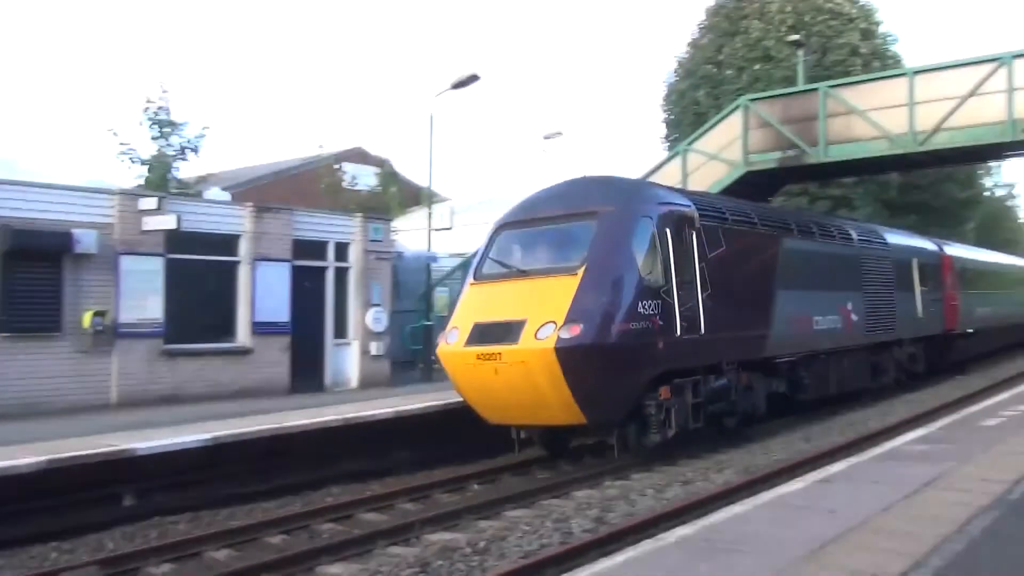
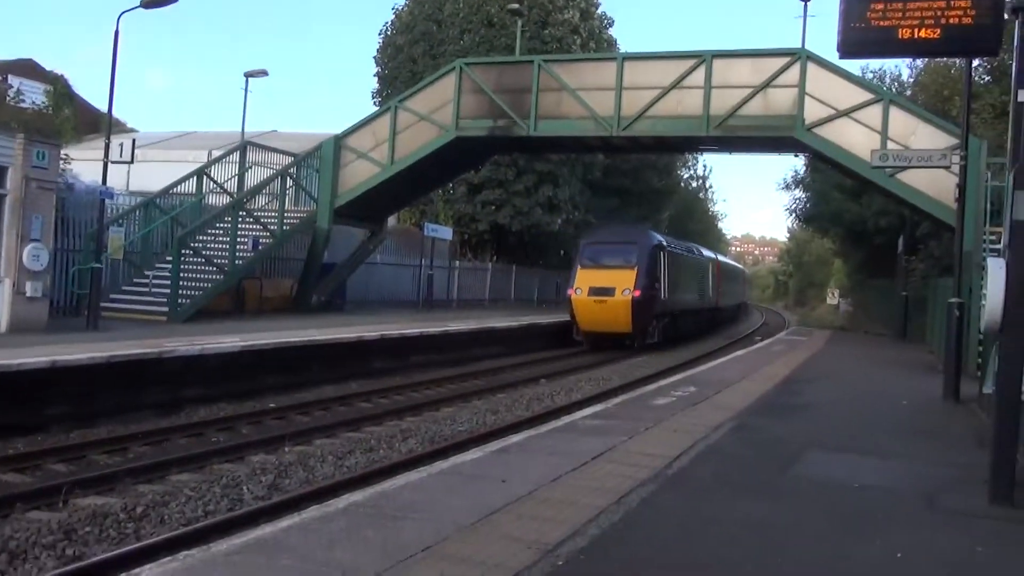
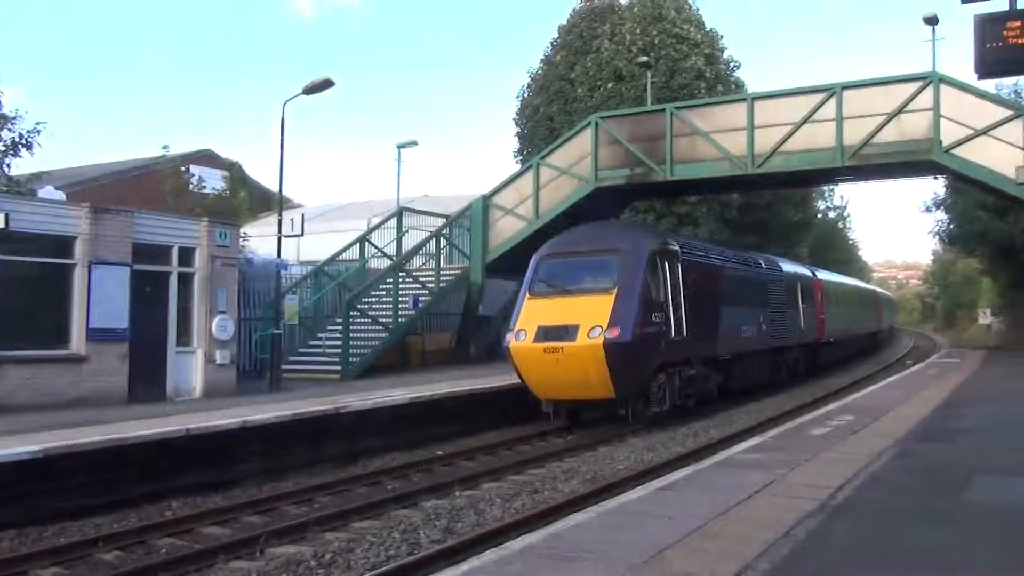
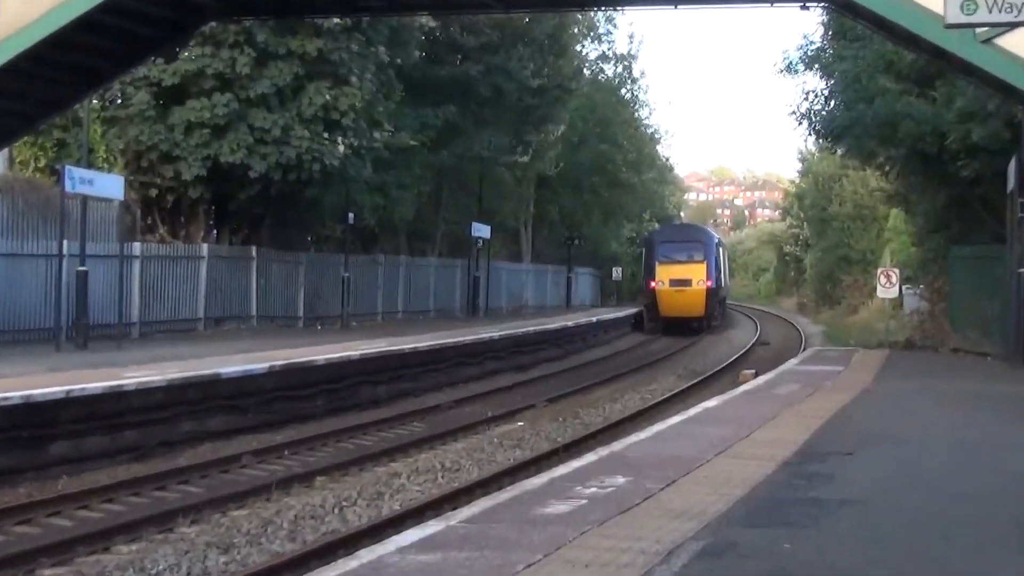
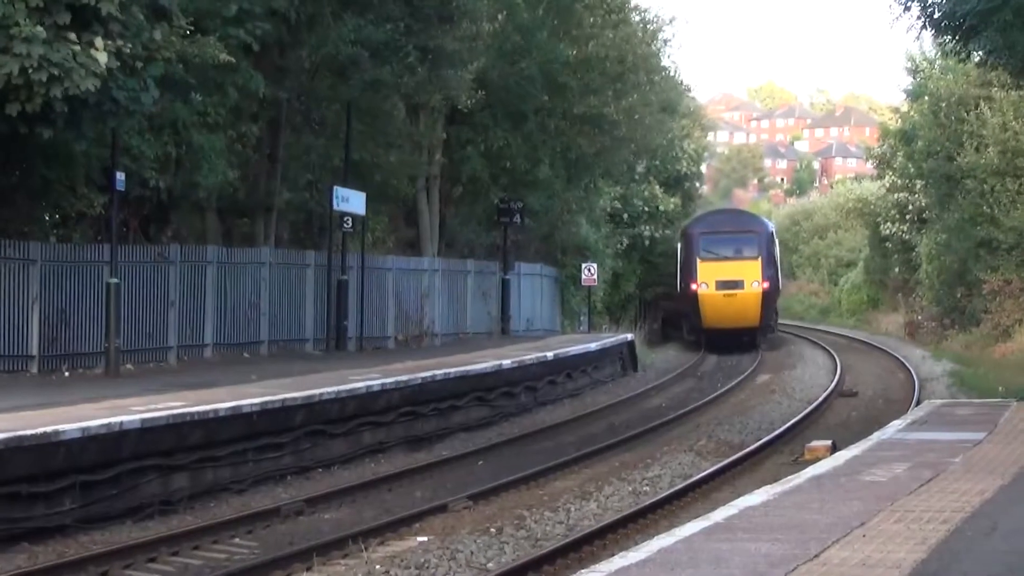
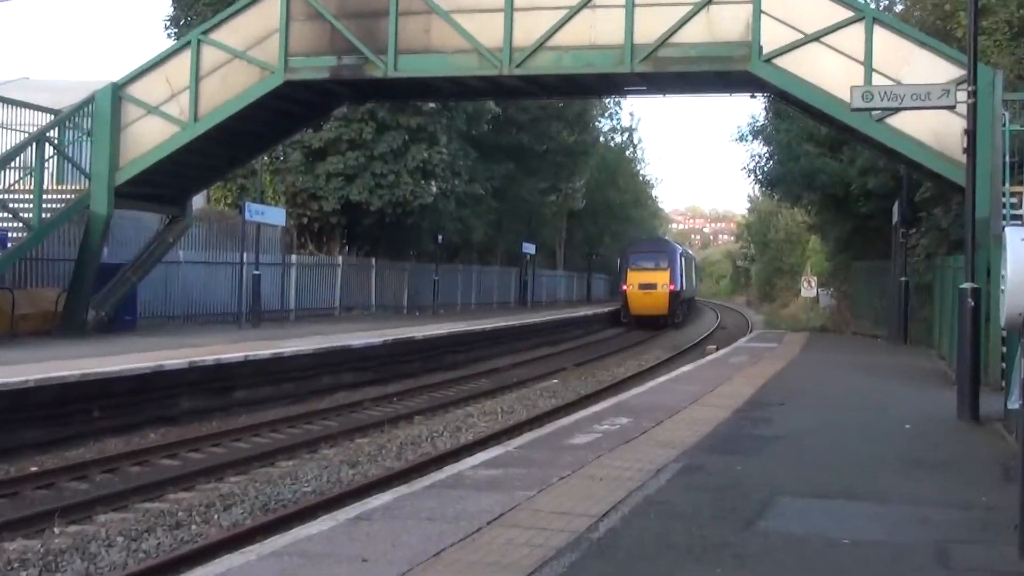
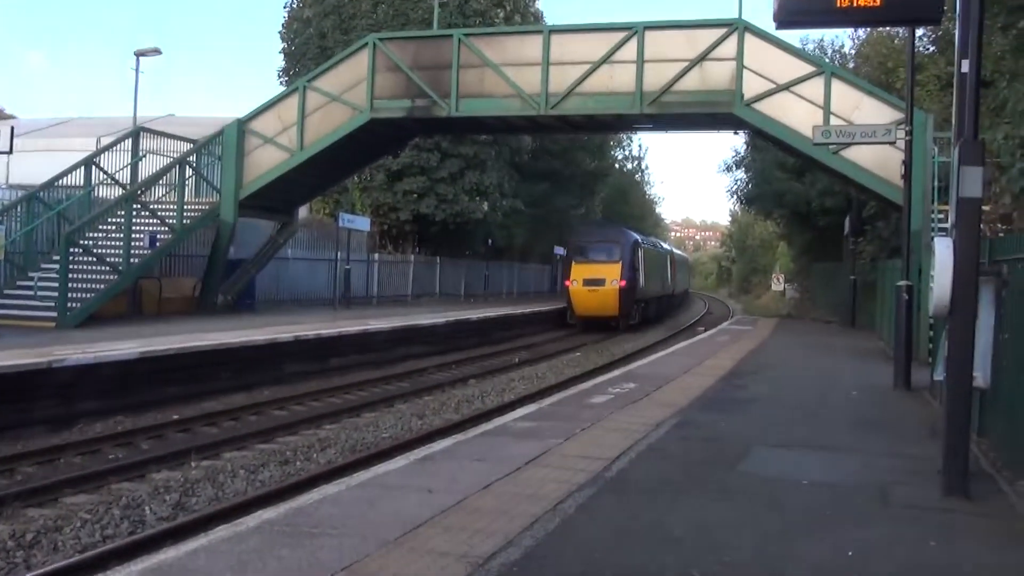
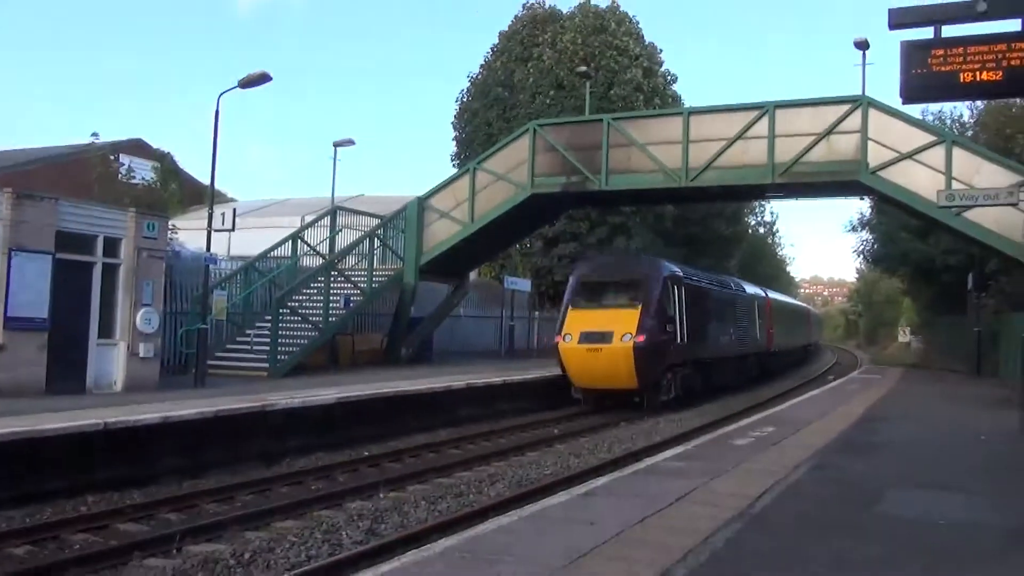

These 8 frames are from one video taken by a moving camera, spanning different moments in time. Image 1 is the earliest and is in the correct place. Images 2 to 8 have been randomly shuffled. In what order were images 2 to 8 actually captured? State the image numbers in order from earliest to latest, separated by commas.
3, 8, 2, 7, 6, 4, 5
